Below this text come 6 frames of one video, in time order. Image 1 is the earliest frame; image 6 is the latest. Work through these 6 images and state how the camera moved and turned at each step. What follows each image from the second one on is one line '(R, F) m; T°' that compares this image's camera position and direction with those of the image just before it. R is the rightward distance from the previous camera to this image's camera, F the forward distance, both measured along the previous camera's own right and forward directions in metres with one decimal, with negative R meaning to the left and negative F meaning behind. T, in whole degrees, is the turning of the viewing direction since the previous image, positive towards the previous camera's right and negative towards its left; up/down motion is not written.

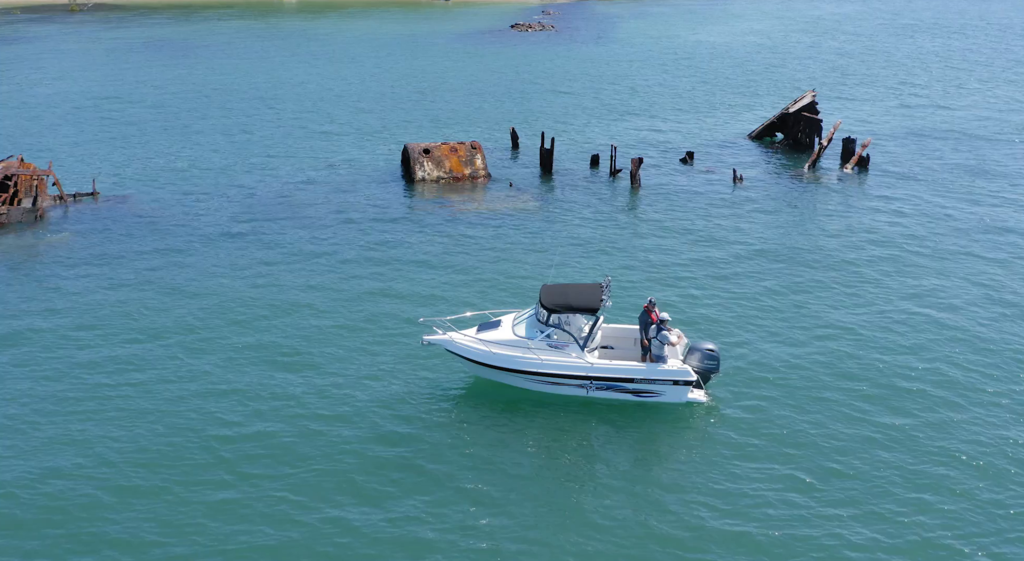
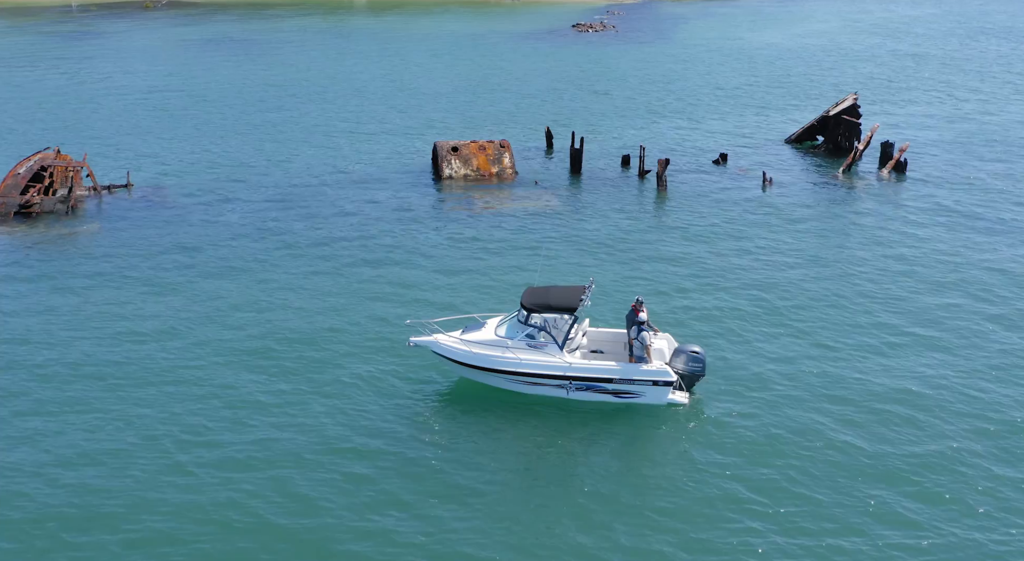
(+2.0, +0.3) m; -3°
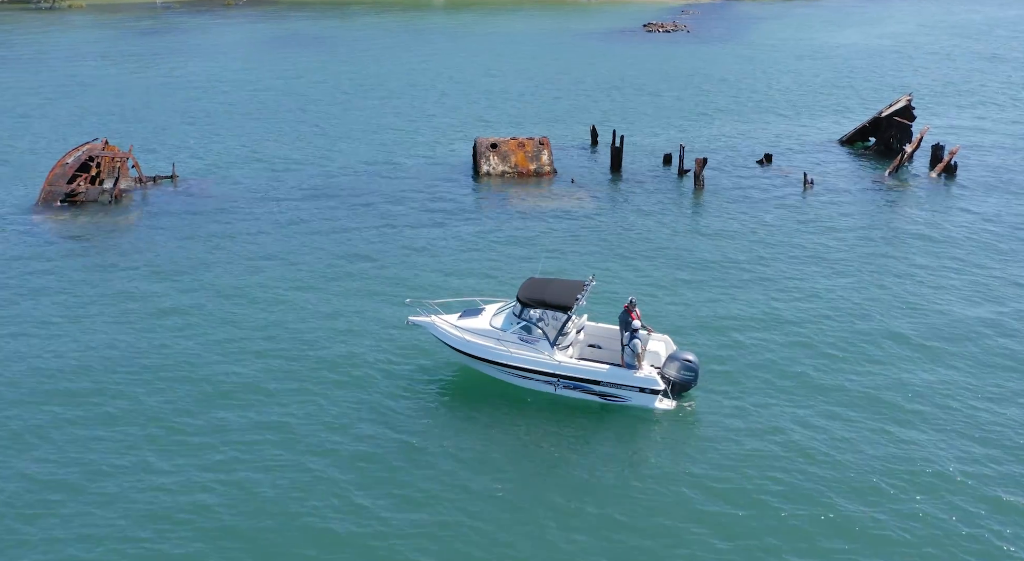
(+2.0, +0.2) m; -4°
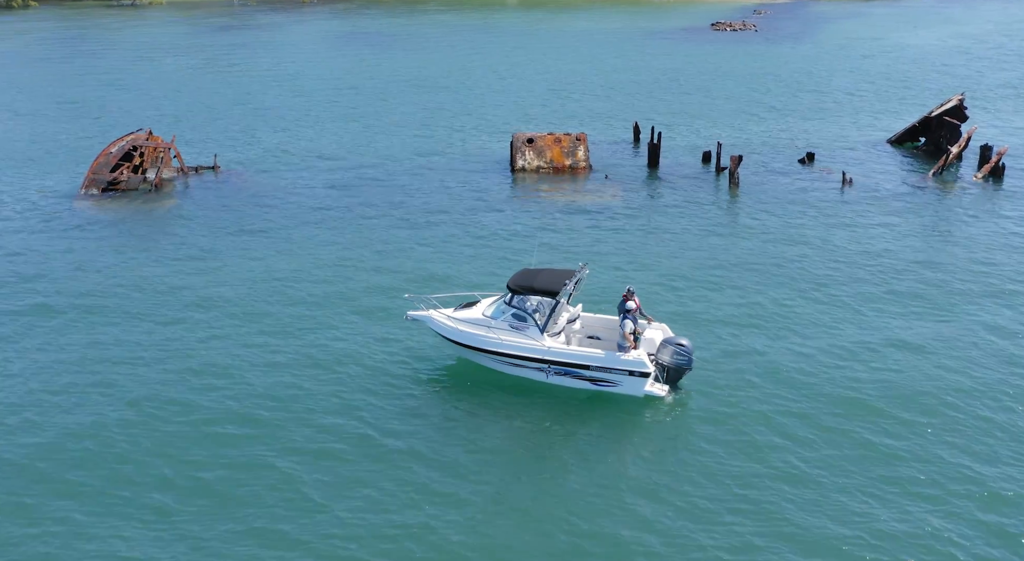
(+1.9, +0.1) m; -4°
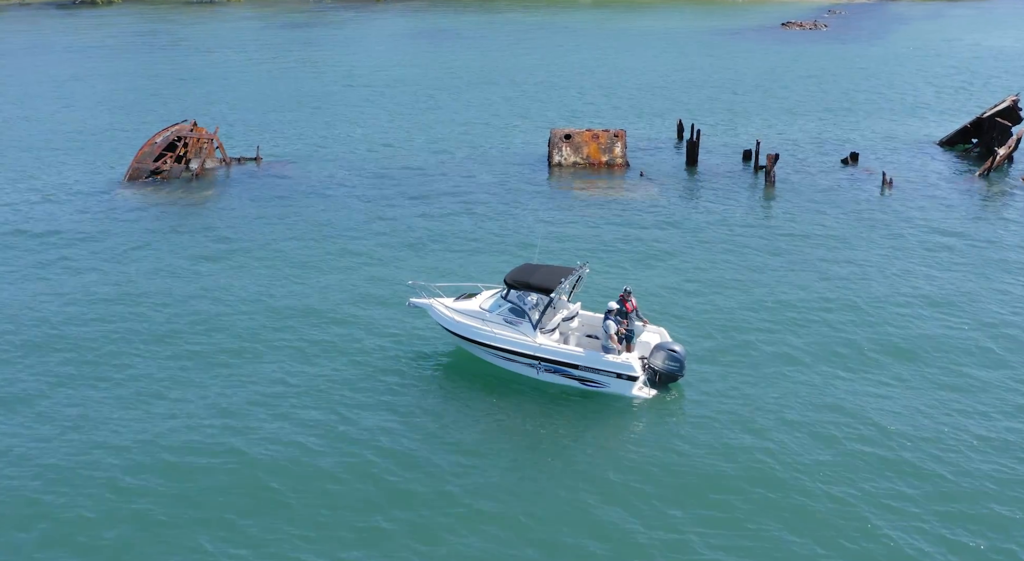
(+1.7, -0.1) m; -3°
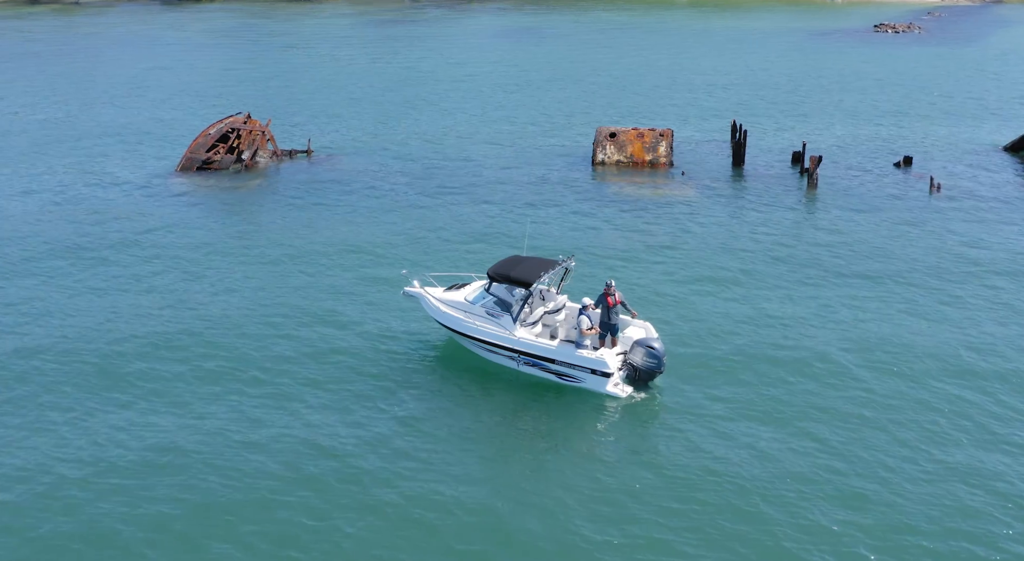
(+2.4, -0.3) m; -4°
